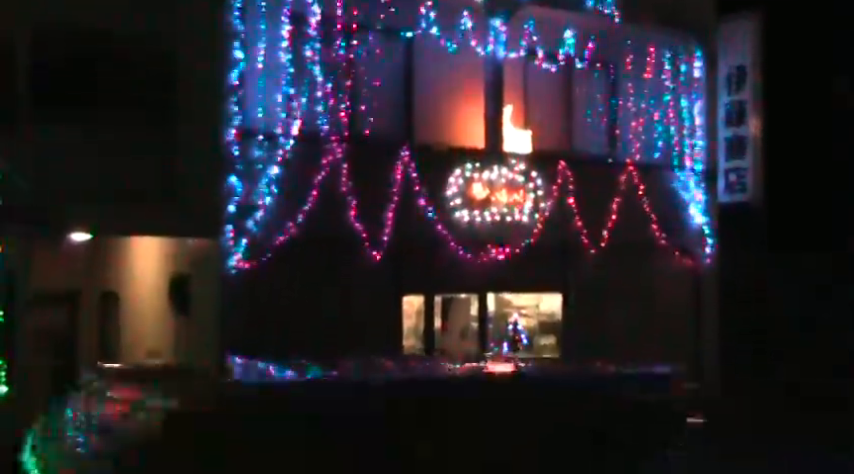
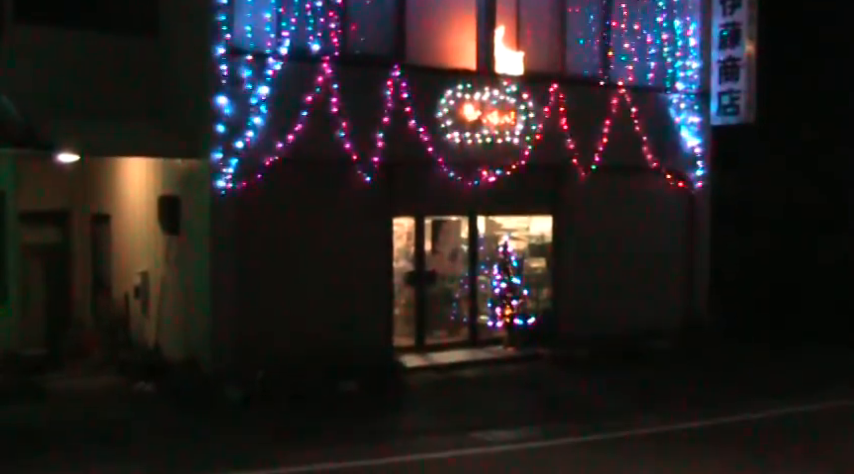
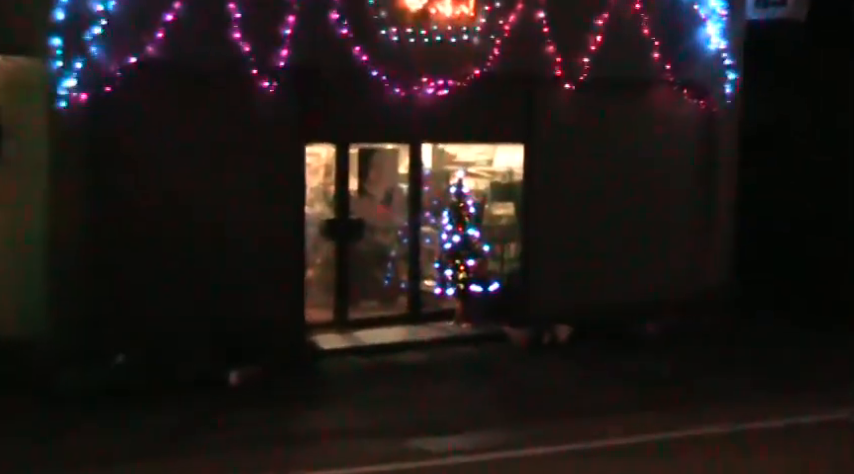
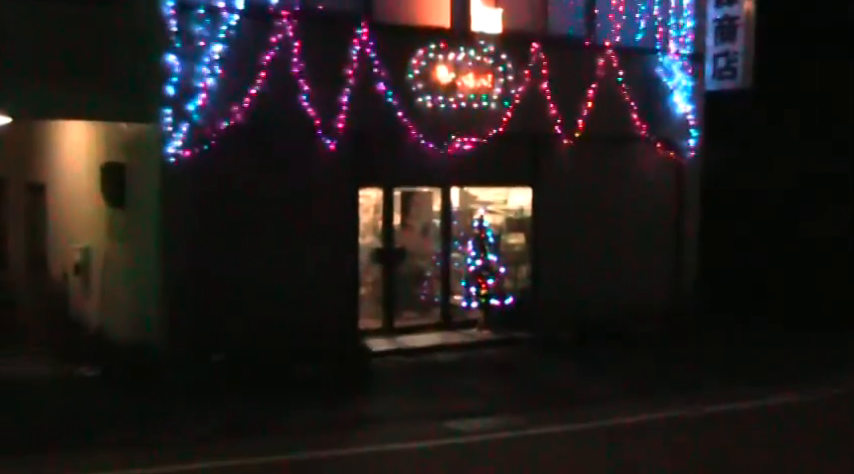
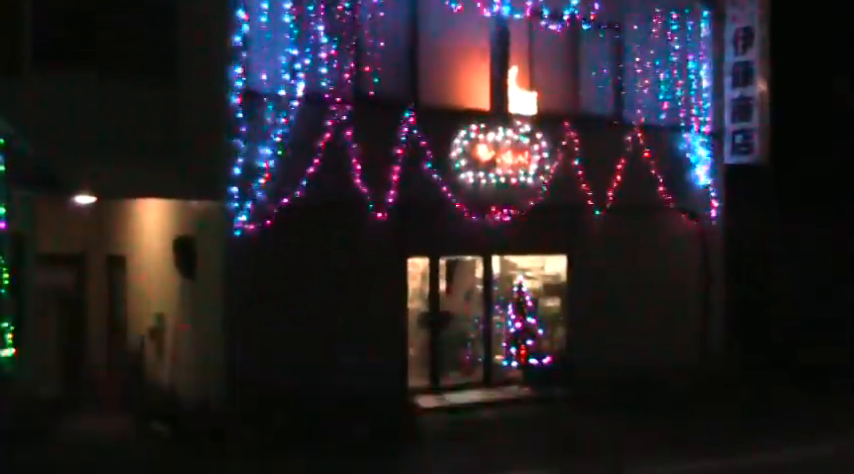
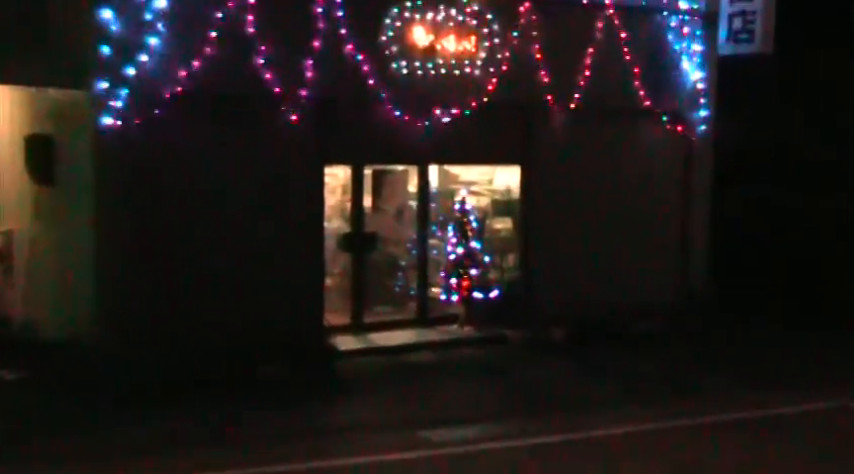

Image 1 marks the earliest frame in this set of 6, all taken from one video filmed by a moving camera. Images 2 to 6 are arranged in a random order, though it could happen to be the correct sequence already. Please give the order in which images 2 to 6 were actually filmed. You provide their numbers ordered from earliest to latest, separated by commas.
5, 2, 4, 6, 3
